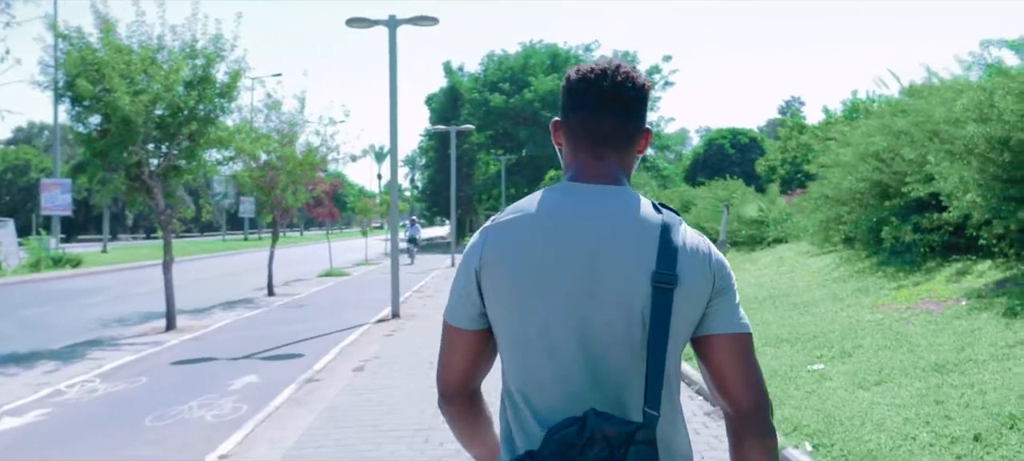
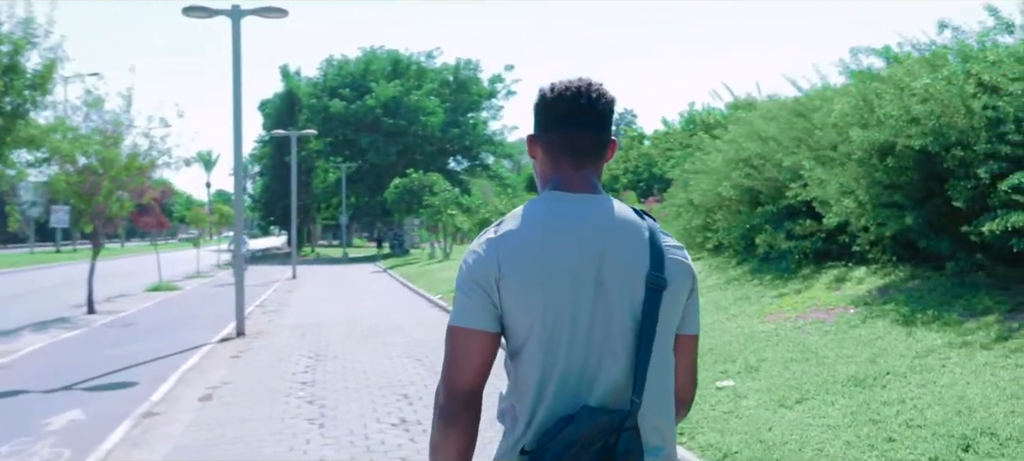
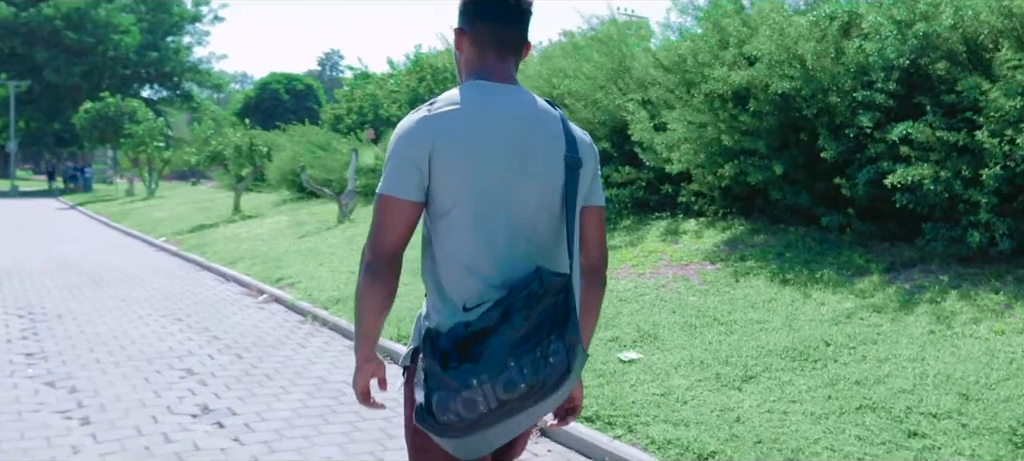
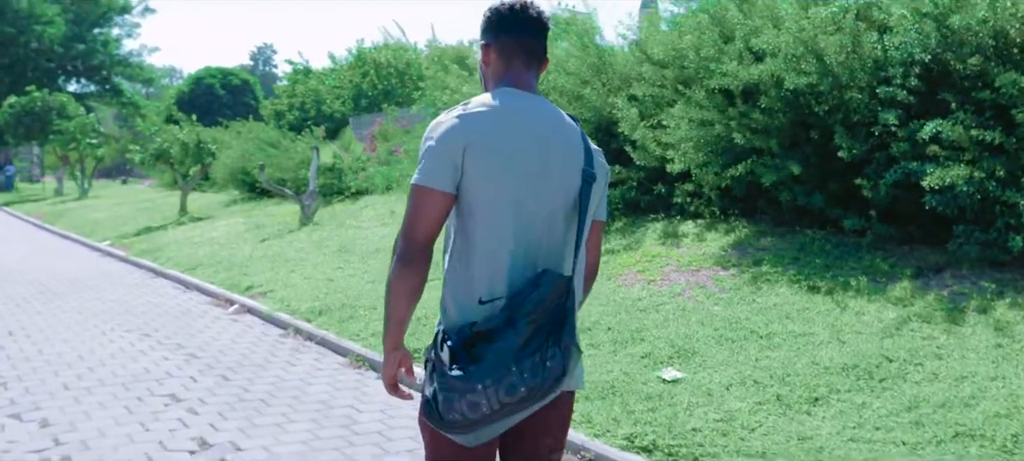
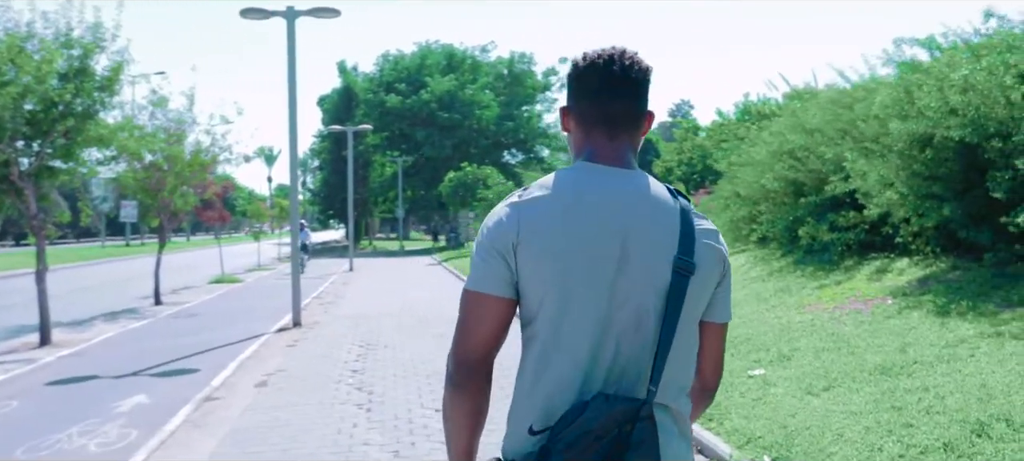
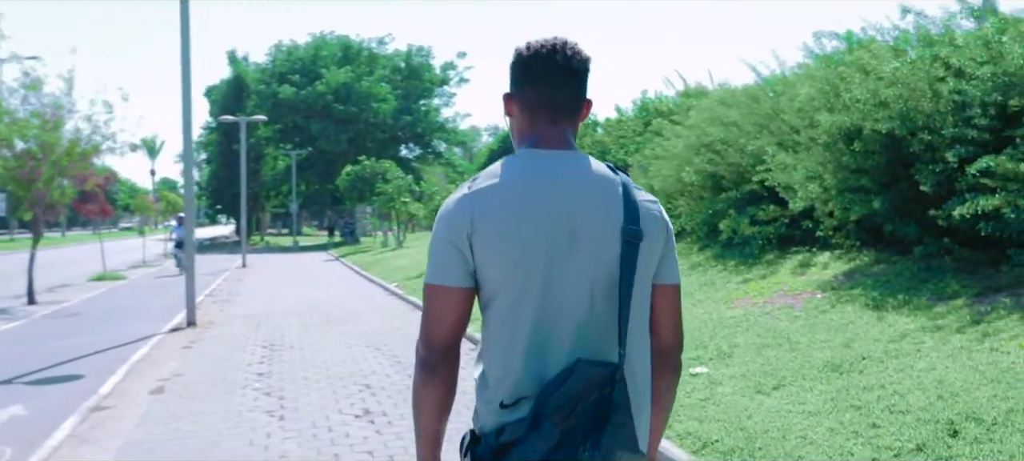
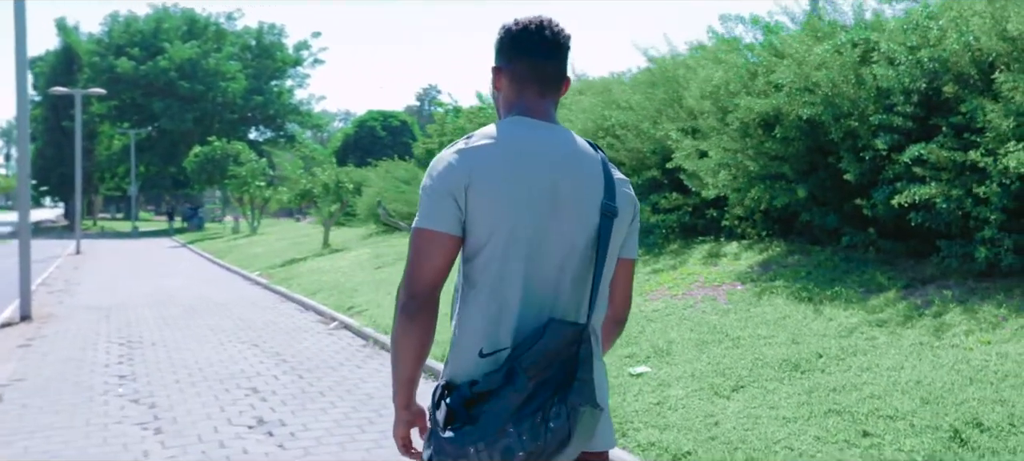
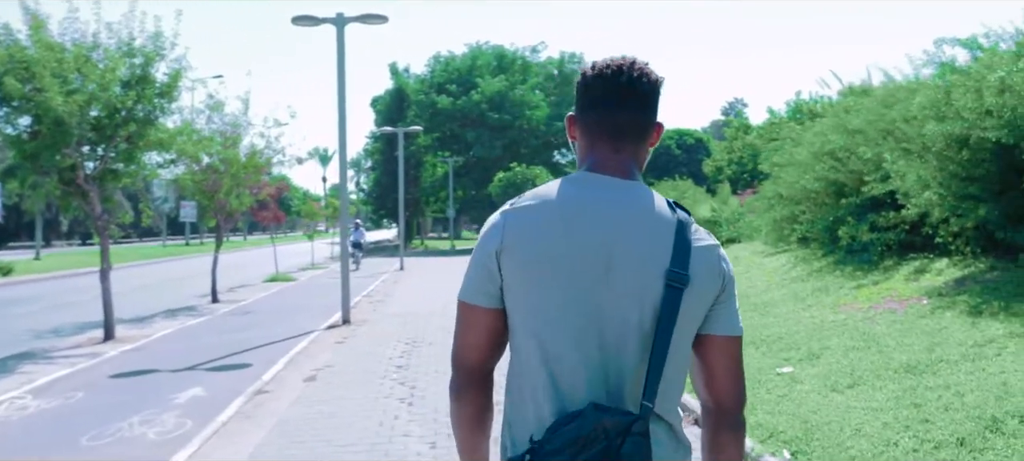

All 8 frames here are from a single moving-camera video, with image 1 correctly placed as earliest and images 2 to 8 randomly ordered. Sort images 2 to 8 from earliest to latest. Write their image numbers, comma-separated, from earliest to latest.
8, 5, 2, 6, 7, 3, 4
